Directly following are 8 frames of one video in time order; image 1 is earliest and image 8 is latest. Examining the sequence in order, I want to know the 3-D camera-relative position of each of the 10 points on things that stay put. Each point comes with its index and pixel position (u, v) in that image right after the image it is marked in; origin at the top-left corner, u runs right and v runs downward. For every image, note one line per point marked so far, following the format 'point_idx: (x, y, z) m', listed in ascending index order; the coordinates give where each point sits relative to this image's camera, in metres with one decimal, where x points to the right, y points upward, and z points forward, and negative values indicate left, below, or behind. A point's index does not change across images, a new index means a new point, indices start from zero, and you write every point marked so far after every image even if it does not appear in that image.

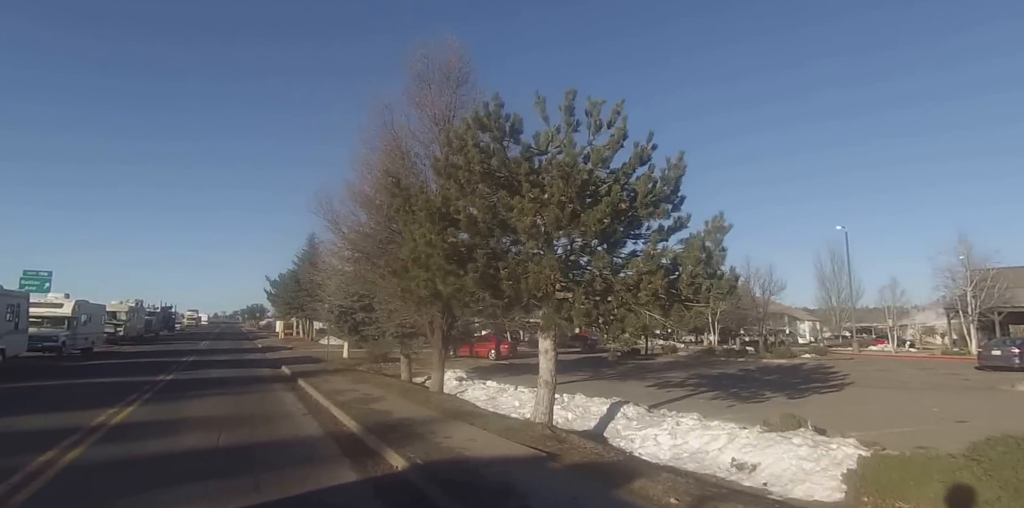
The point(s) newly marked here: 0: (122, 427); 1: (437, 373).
0: (-7.0, -3.1, +9.5) m
1: (-2.8, -4.4, +19.8) m
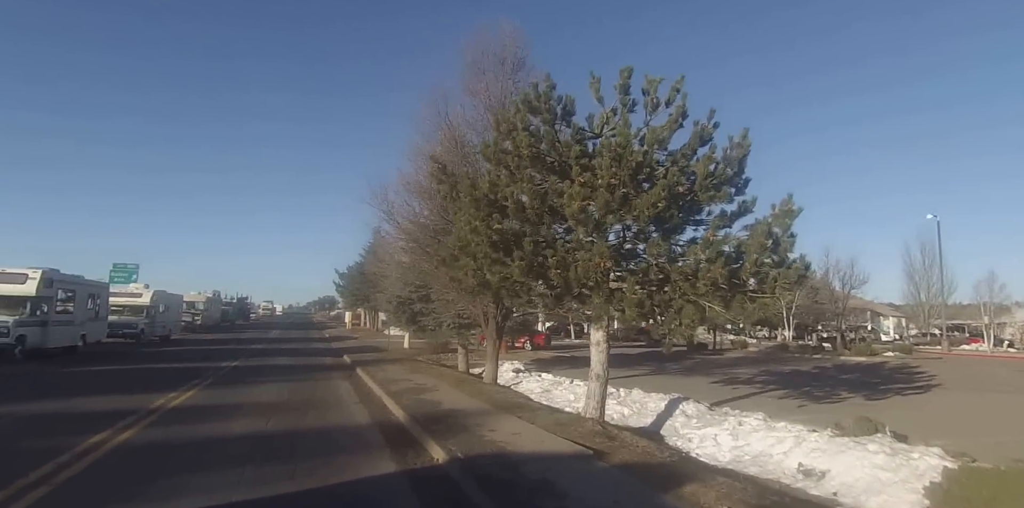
0: (-6.1, -2.9, +9.9) m
1: (-0.8, -4.0, +19.7) m
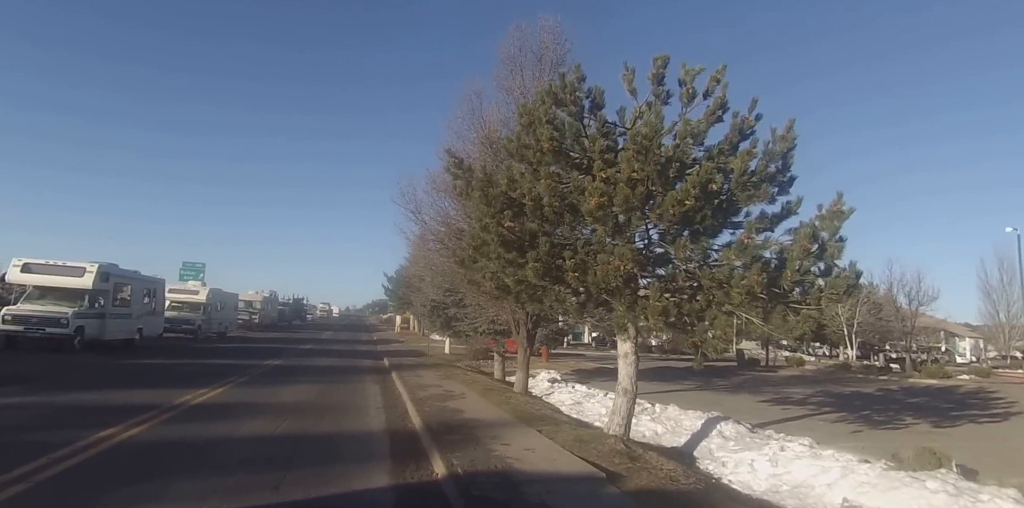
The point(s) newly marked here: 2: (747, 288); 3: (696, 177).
0: (-5.8, -2.8, +9.8) m
1: (+0.4, -4.2, +19.2) m
2: (+3.2, -0.5, +7.3) m
3: (+2.5, +1.1, +7.3) m
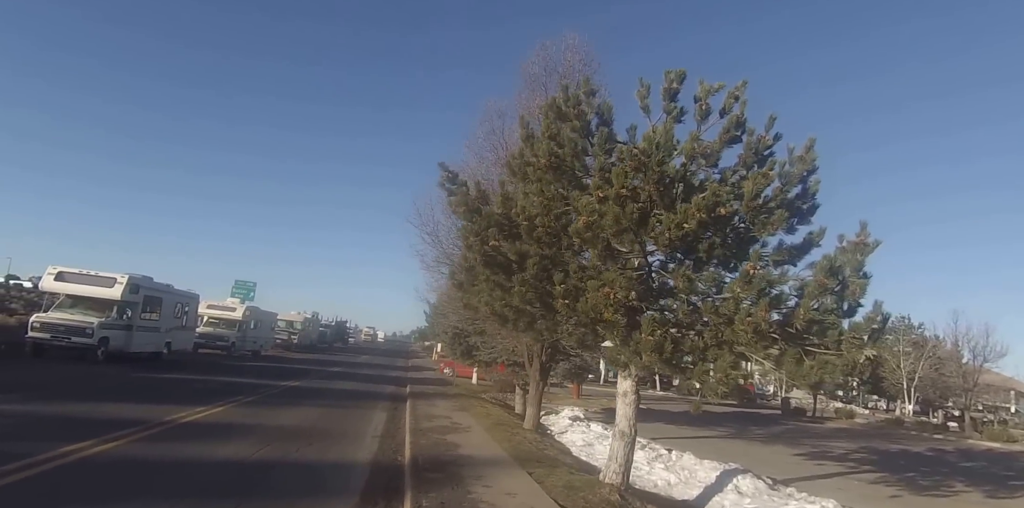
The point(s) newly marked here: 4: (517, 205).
0: (-6.0, -3.1, +9.6) m
1: (+0.8, -5.3, +18.4) m
2: (+3.0, -0.9, +6.6) m
3: (+2.4, +0.7, +6.8) m
4: (+0.1, +0.8, +8.4) m
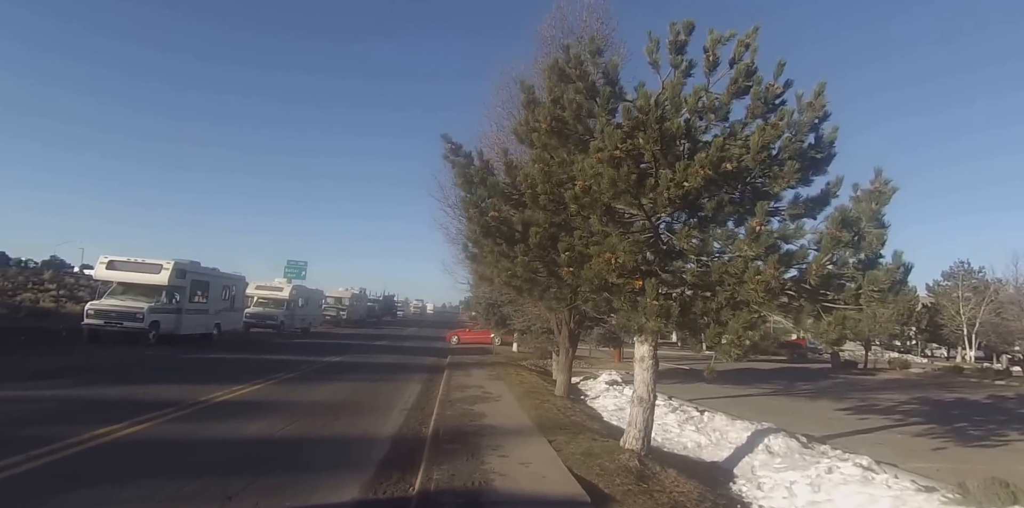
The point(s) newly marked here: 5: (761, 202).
0: (-5.6, -2.9, +10.0) m
1: (+1.8, -4.1, +18.4) m
2: (+2.9, -0.4, +6.2) m
3: (+2.3, +1.2, +6.4) m
4: (+0.1, +1.2, +8.2) m
5: (+3.0, +0.6, +6.3) m
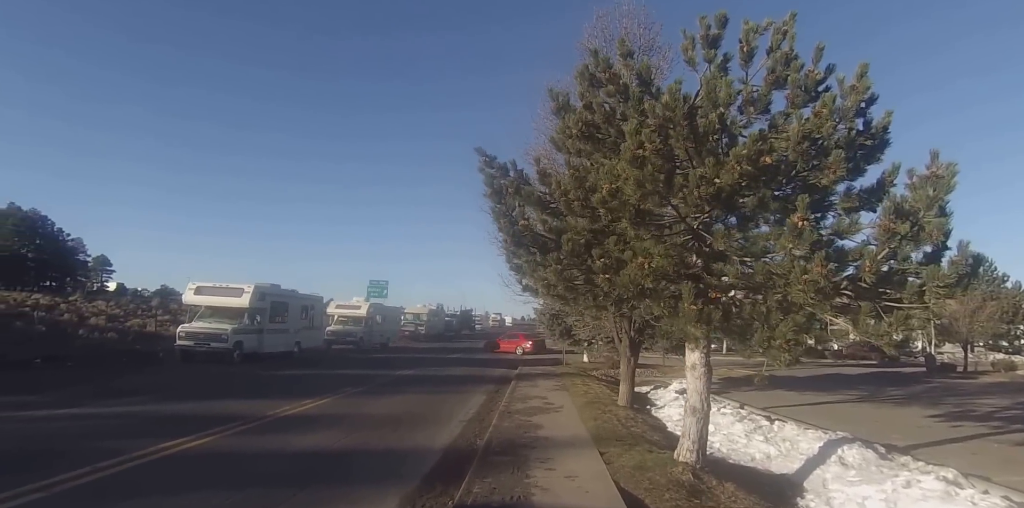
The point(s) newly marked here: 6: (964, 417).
0: (-4.6, -3.3, +10.6) m
1: (+3.9, -4.3, +17.9) m
2: (+3.3, -0.3, +5.8) m
3: (+2.5, +1.2, +6.0) m
4: (+0.6, +1.1, +8.1) m
5: (+3.2, +0.6, +5.9) m
6: (+15.5, -5.6, +18.2) m
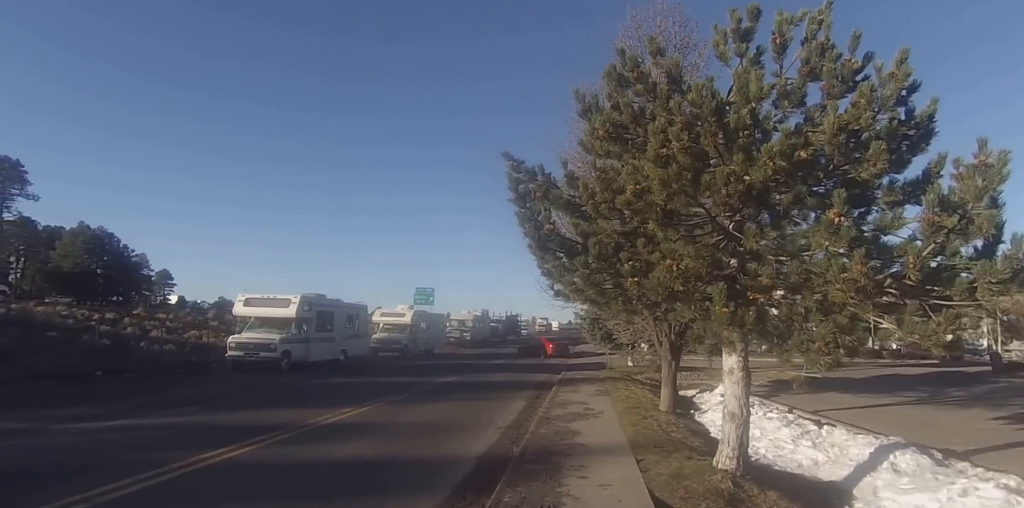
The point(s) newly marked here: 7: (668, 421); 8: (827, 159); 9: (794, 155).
0: (-3.9, -3.6, +10.8) m
1: (+5.2, -4.4, +17.5) m
2: (+3.5, -0.3, +5.5) m
3: (+2.7, +1.2, +5.8) m
4: (+1.0, +1.0, +8.0) m
5: (+3.4, +0.7, +5.6) m
6: (+16.8, -5.3, +16.8) m
7: (+4.4, -4.6, +14.7) m
8: (+3.8, +1.1, +6.4) m
9: (+3.2, +1.1, +6.0) m
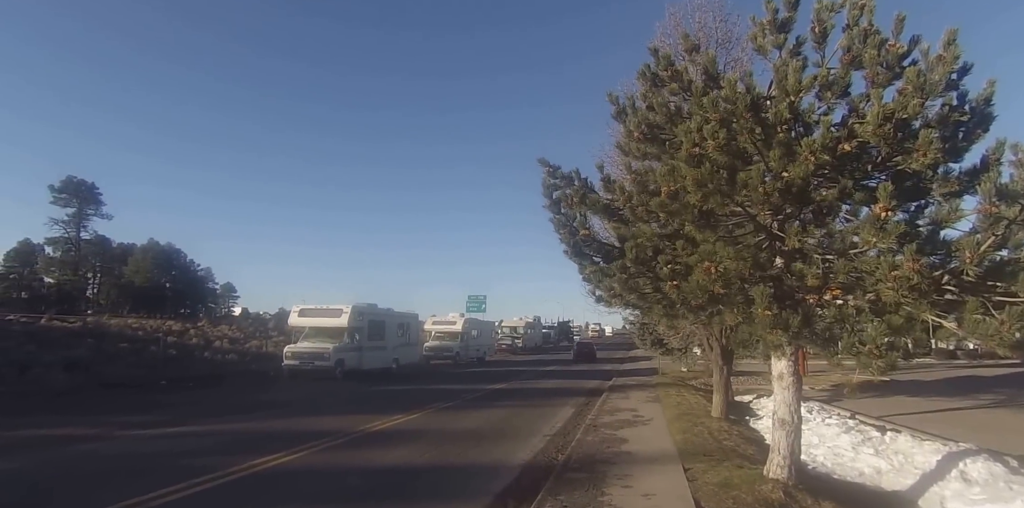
0: (-3.0, -3.8, +11.1) m
1: (+6.7, -4.4, +16.9) m
2: (+3.8, -0.3, +5.1) m
3: (+3.0, +1.2, +5.6) m
4: (+1.5, +1.0, +7.9) m
5: (+3.7, +0.7, +5.3) m
6: (+18.2, -5.0, +15.2) m
7: (+5.6, -4.7, +14.2) m
8: (+4.1, +1.2, +6.0) m
9: (+3.5, +1.1, +5.8) m
